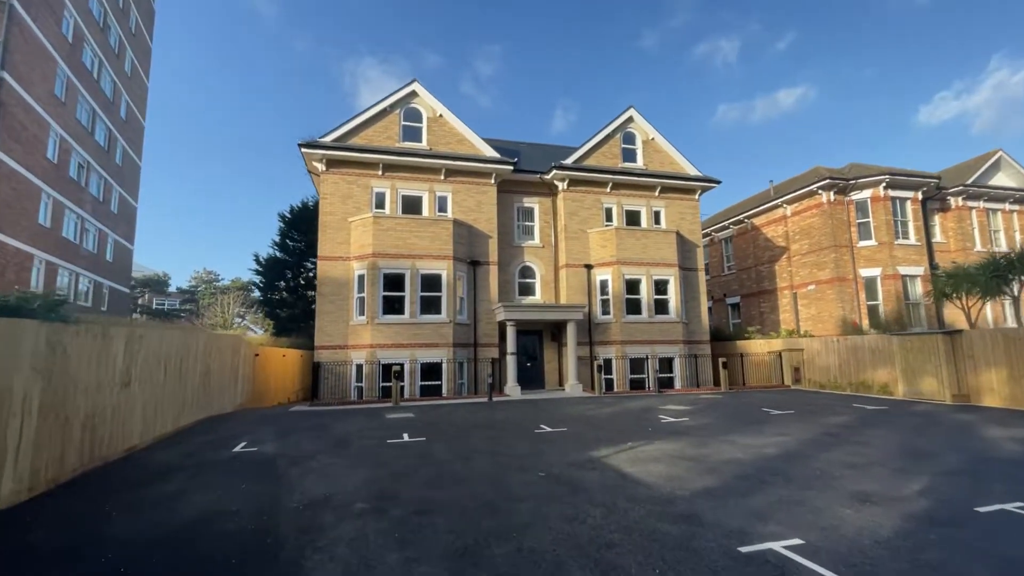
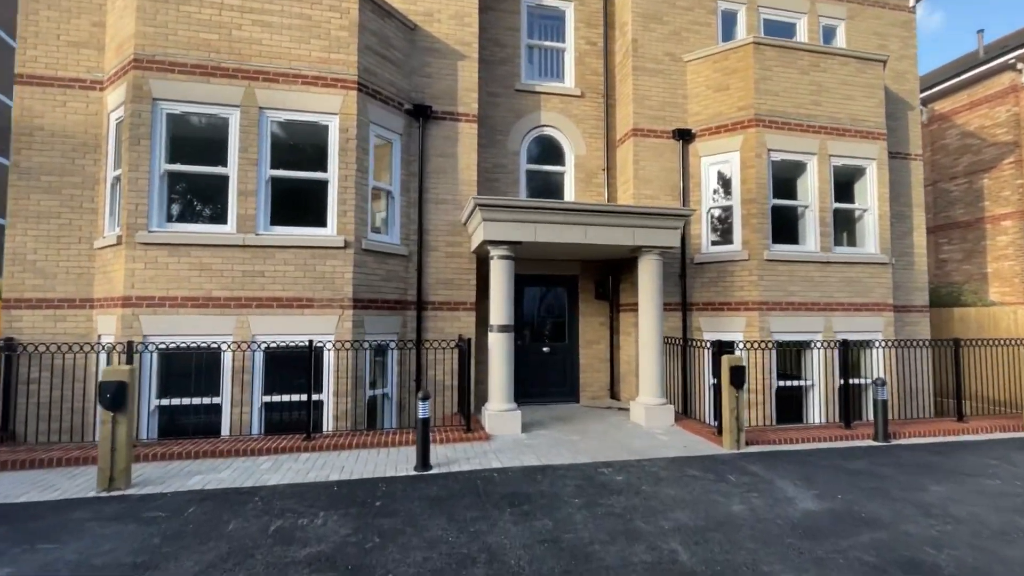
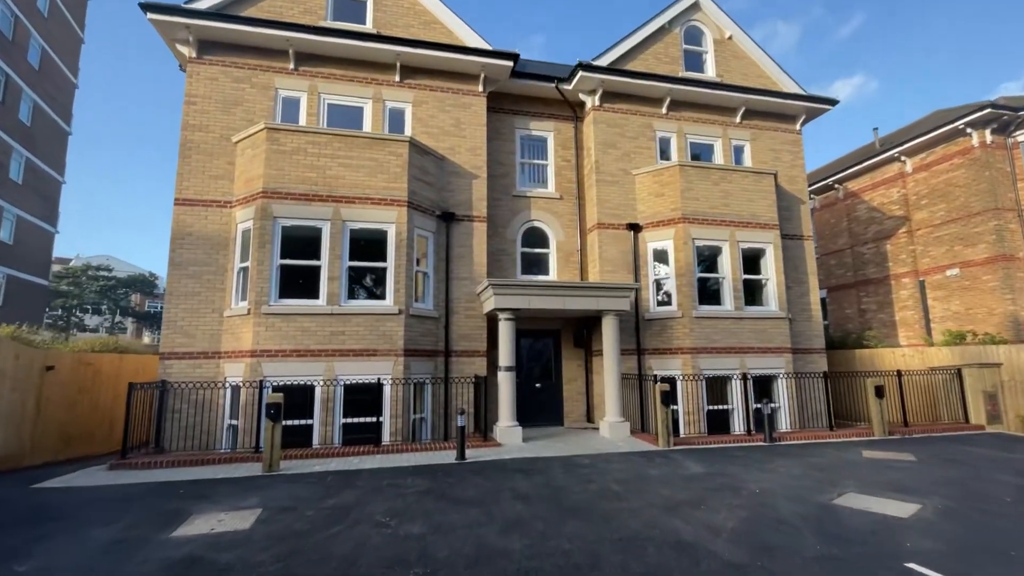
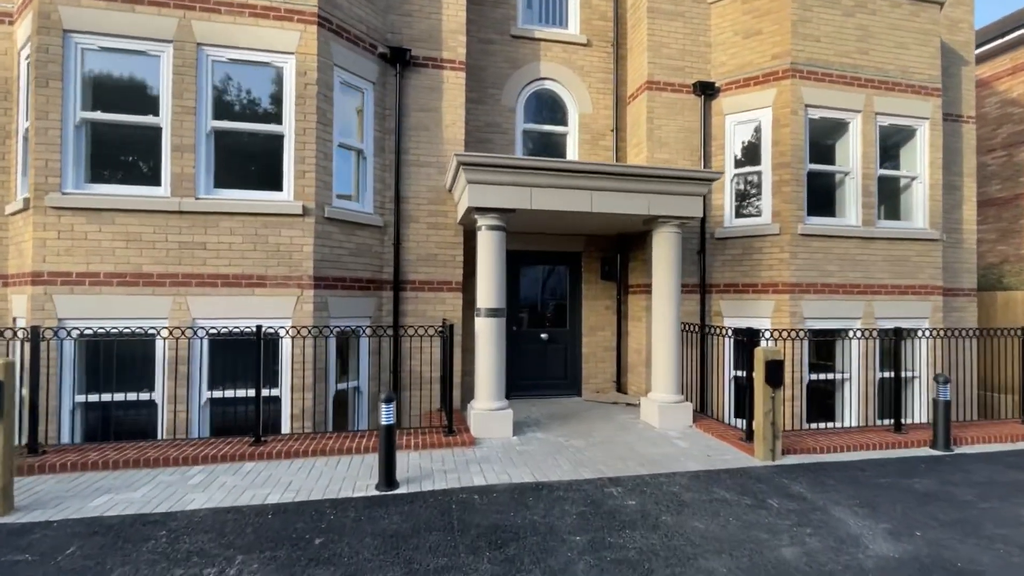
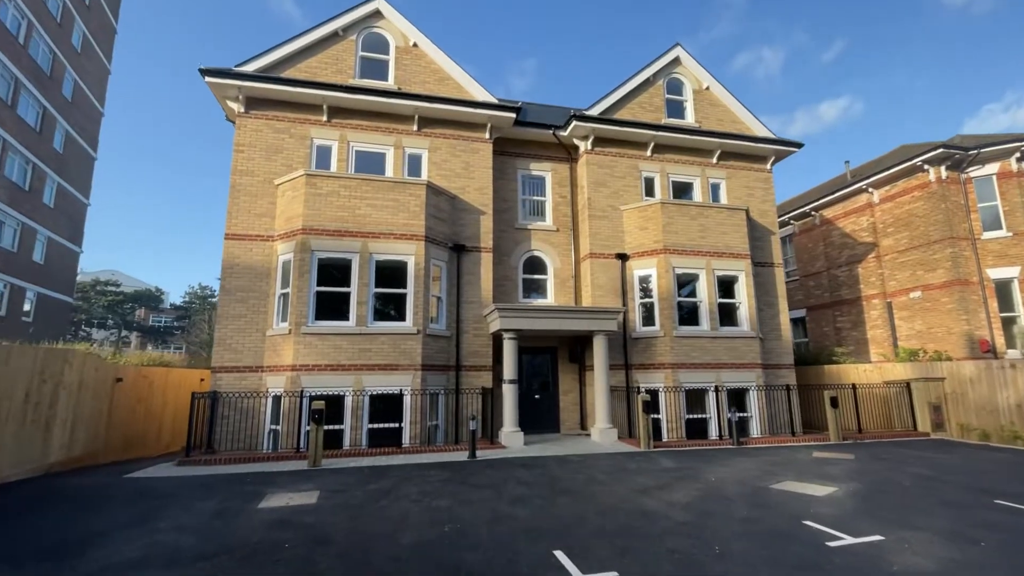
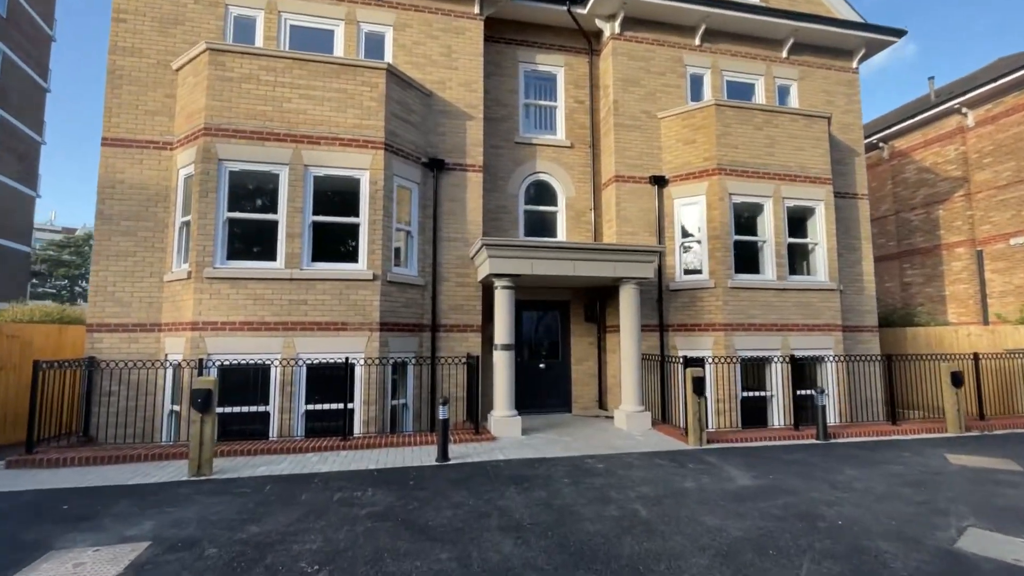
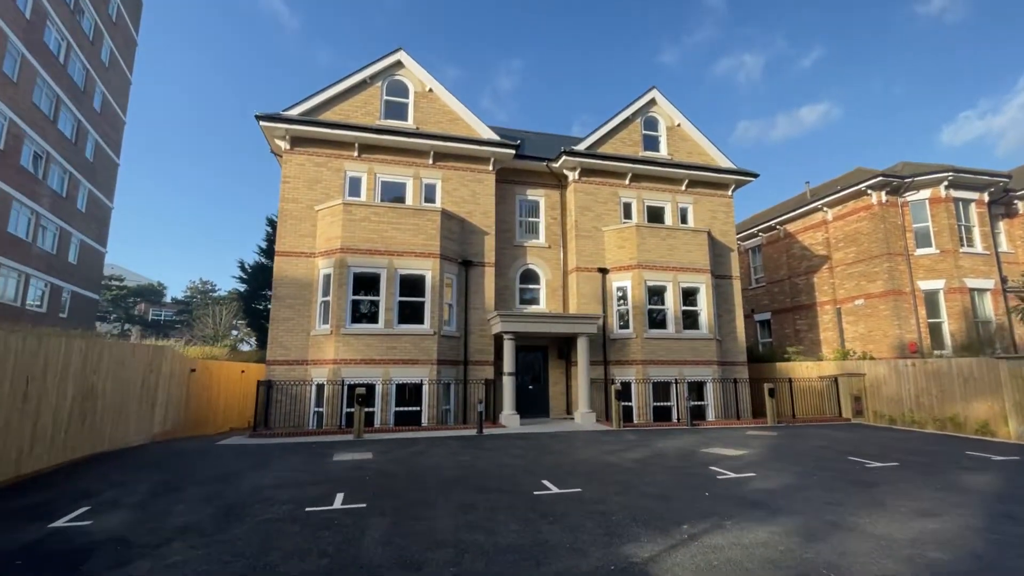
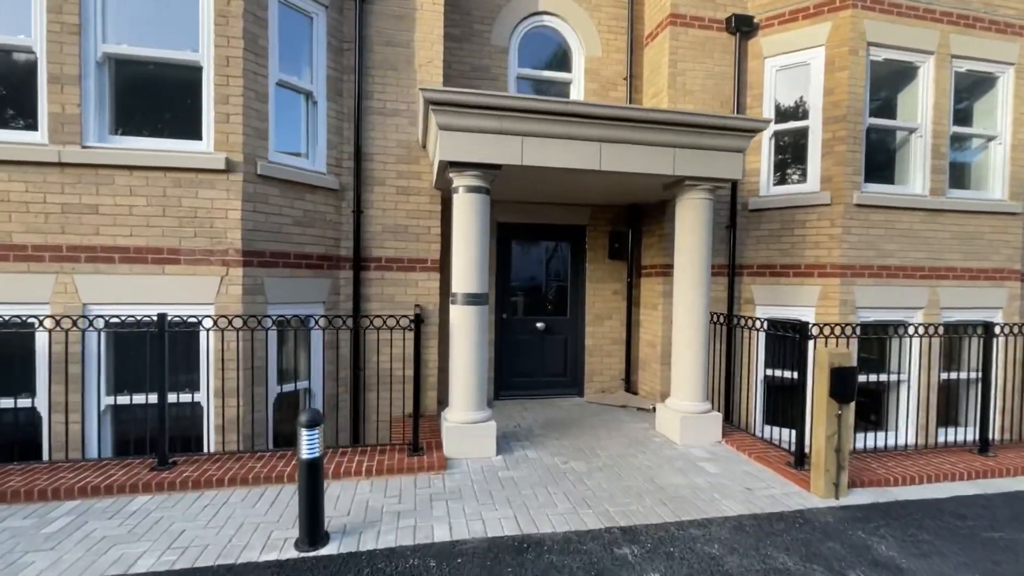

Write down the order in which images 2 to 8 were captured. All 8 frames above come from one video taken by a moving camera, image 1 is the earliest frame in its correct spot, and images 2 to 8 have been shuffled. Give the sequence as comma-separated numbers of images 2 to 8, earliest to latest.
7, 5, 3, 6, 2, 4, 8
